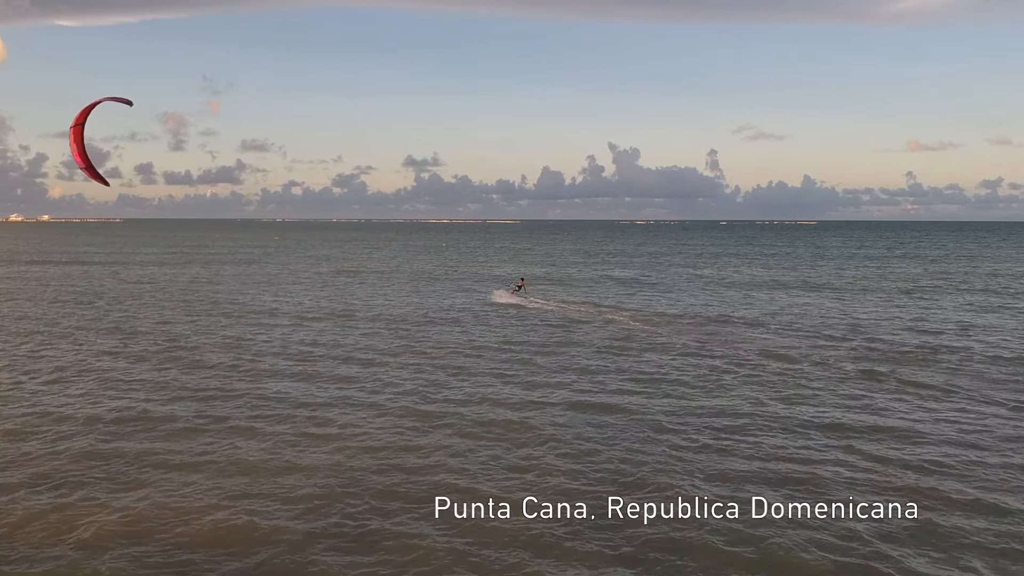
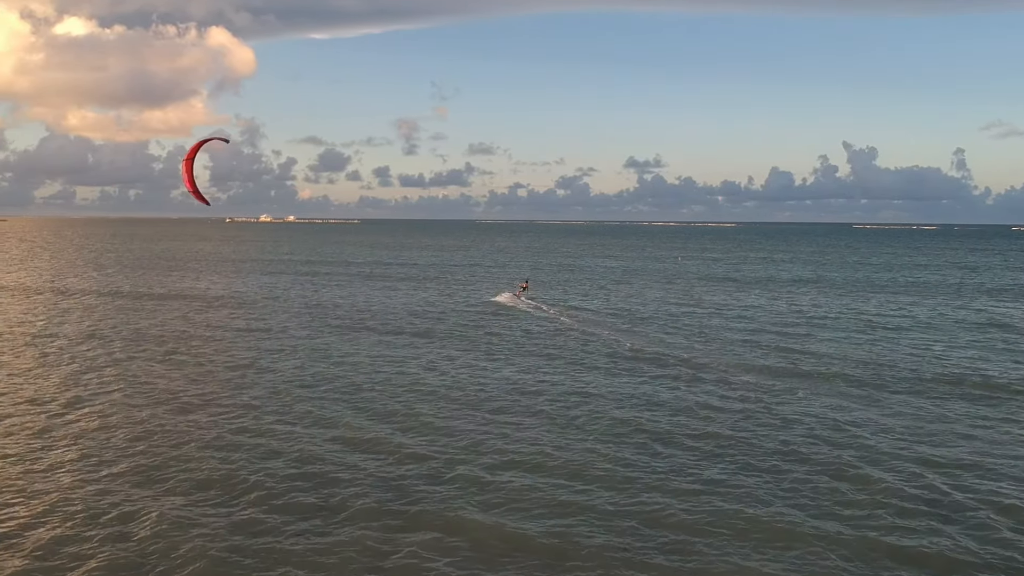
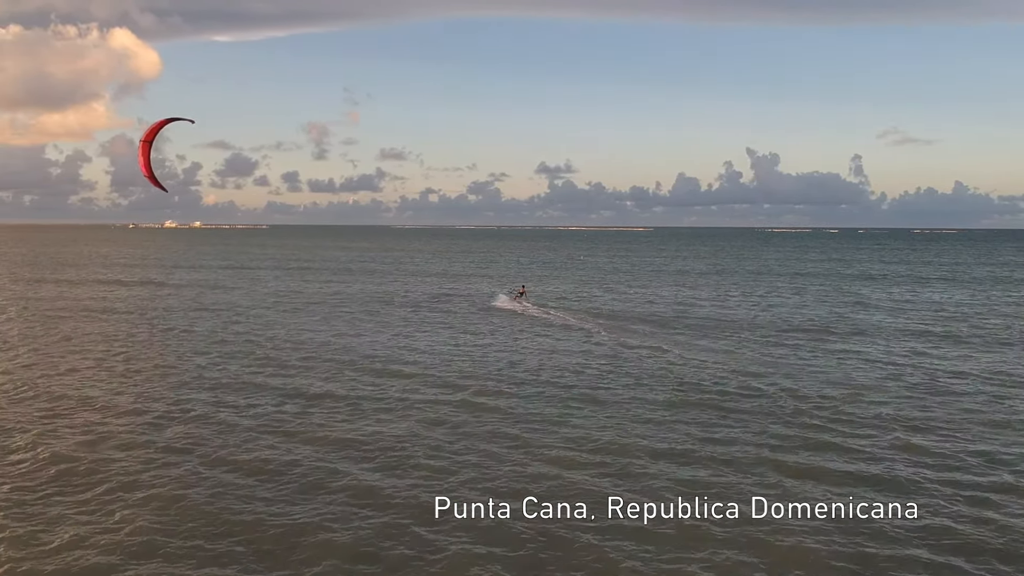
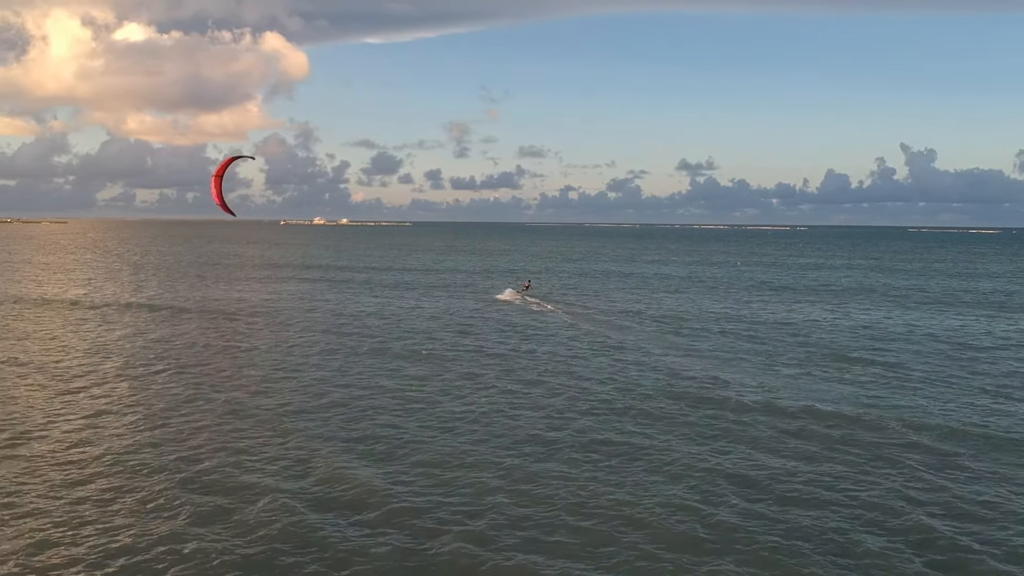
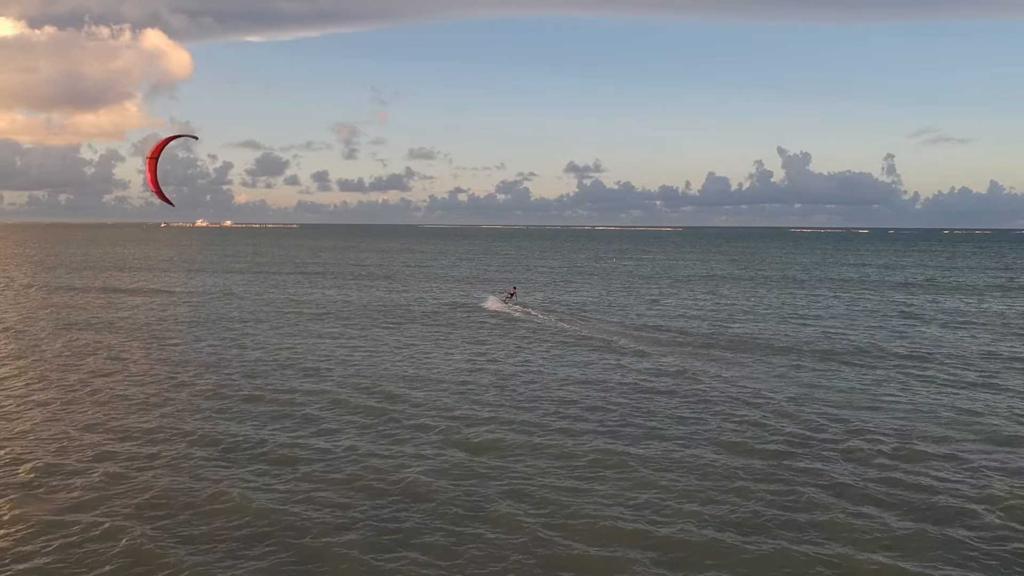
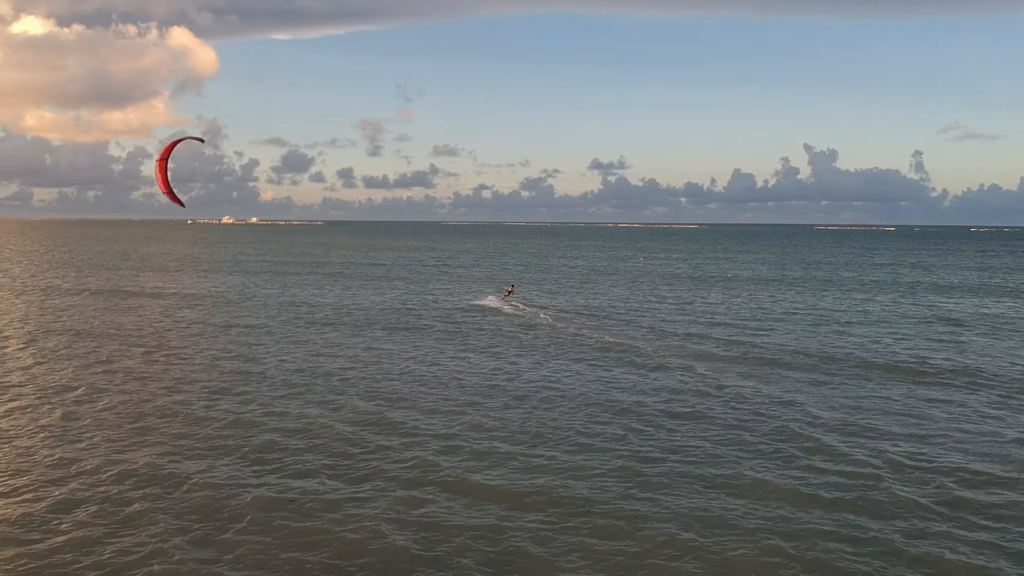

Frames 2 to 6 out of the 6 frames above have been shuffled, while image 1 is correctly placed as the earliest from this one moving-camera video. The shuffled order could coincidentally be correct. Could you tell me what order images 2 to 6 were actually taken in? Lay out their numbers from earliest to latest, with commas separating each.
3, 5, 6, 2, 4
